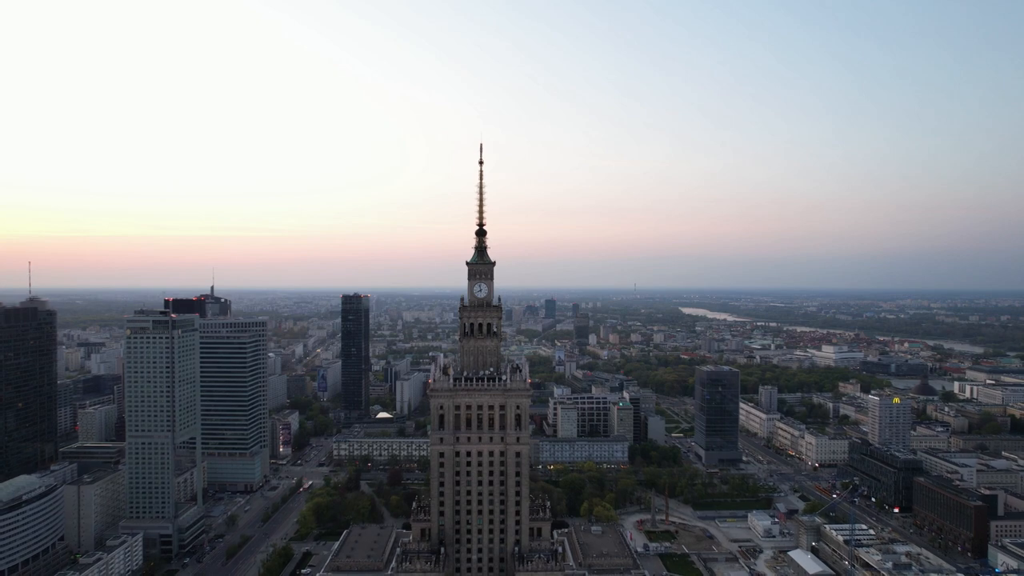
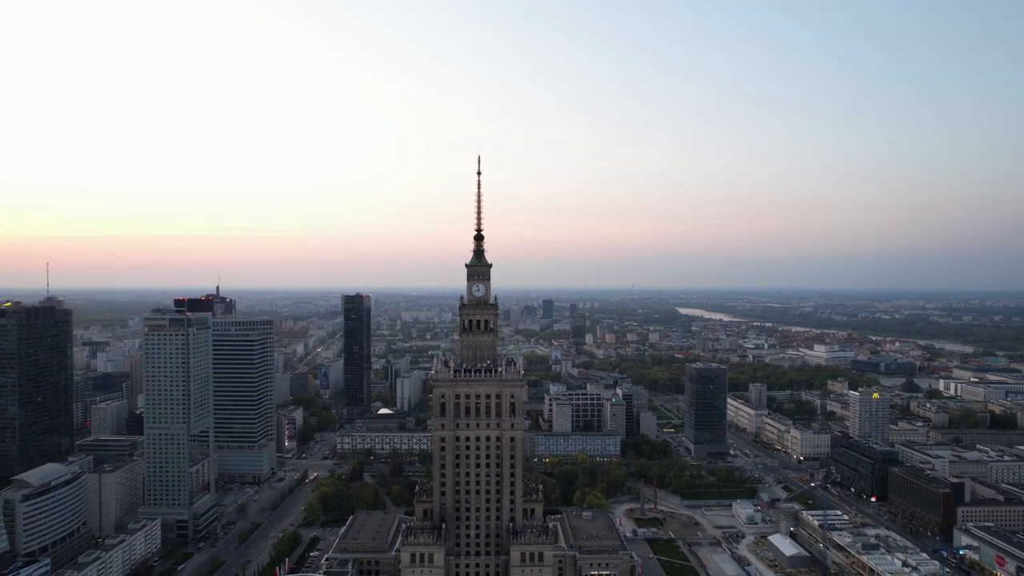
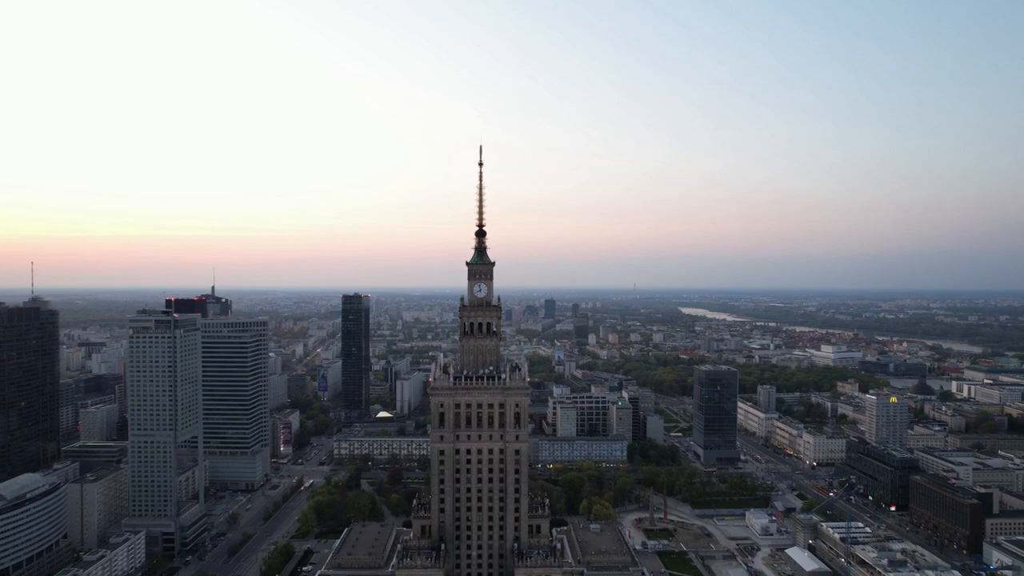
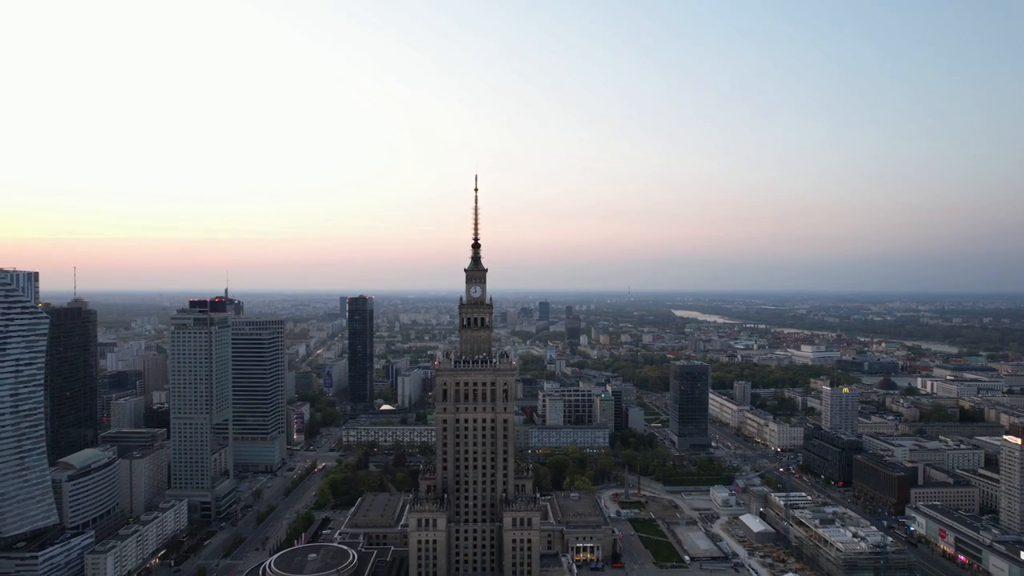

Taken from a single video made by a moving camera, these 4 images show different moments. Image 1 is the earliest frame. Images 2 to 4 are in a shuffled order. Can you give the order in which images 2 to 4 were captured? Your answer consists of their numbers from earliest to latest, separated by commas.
3, 2, 4
